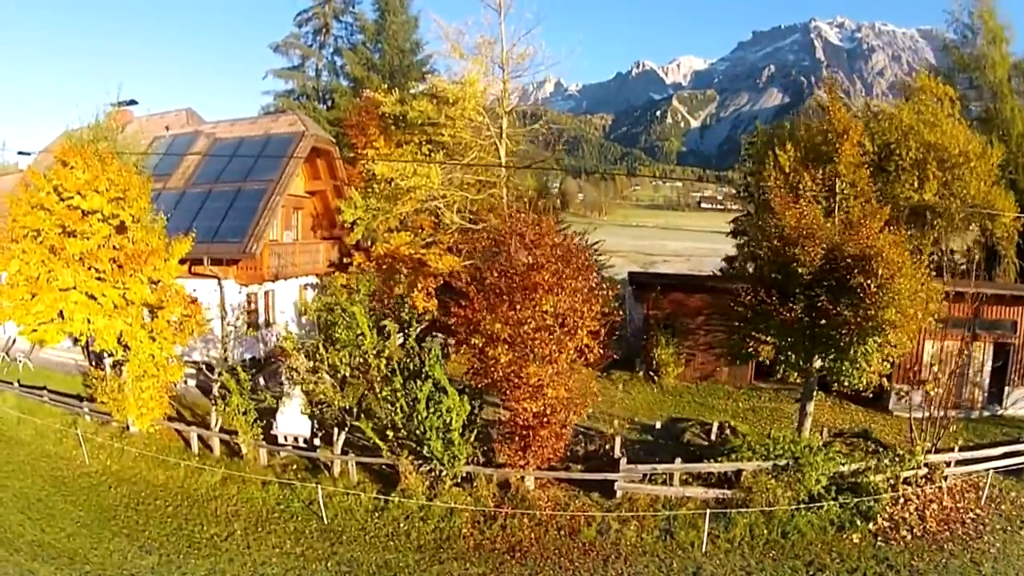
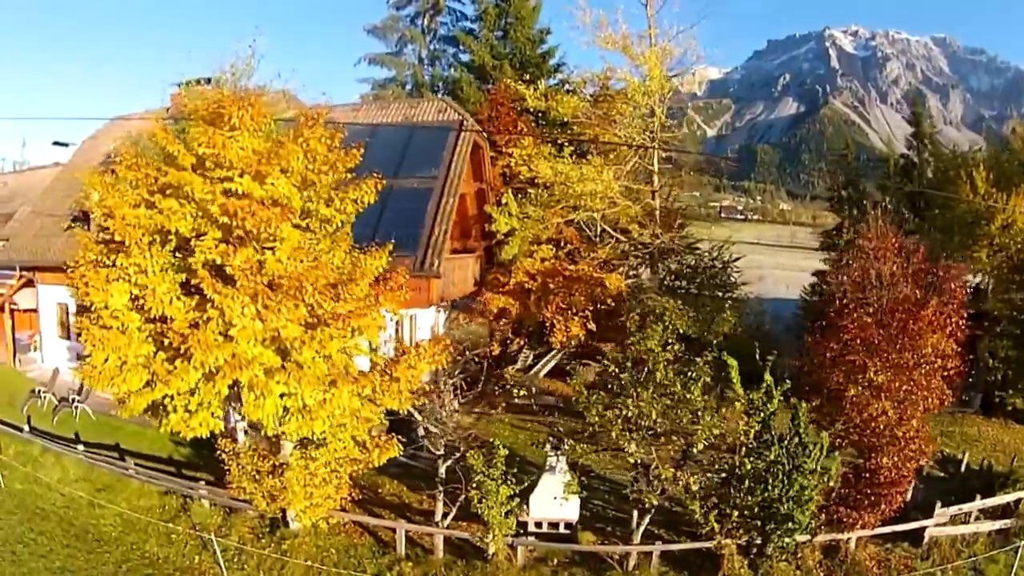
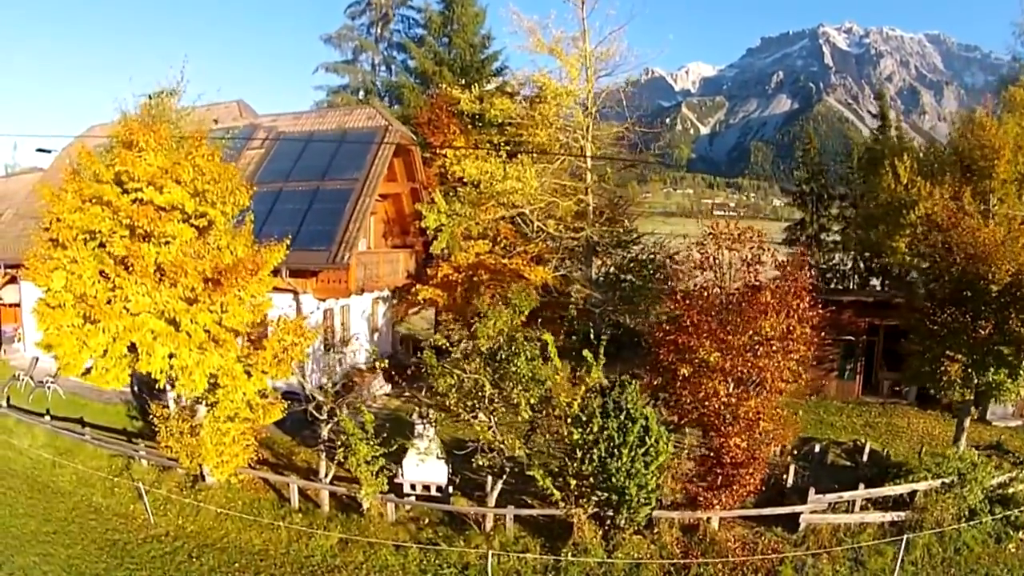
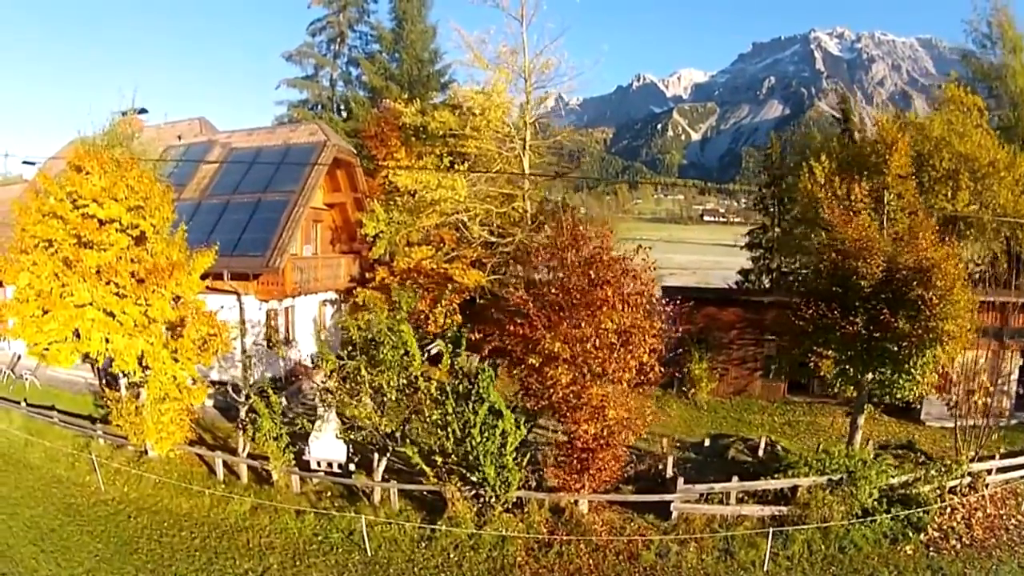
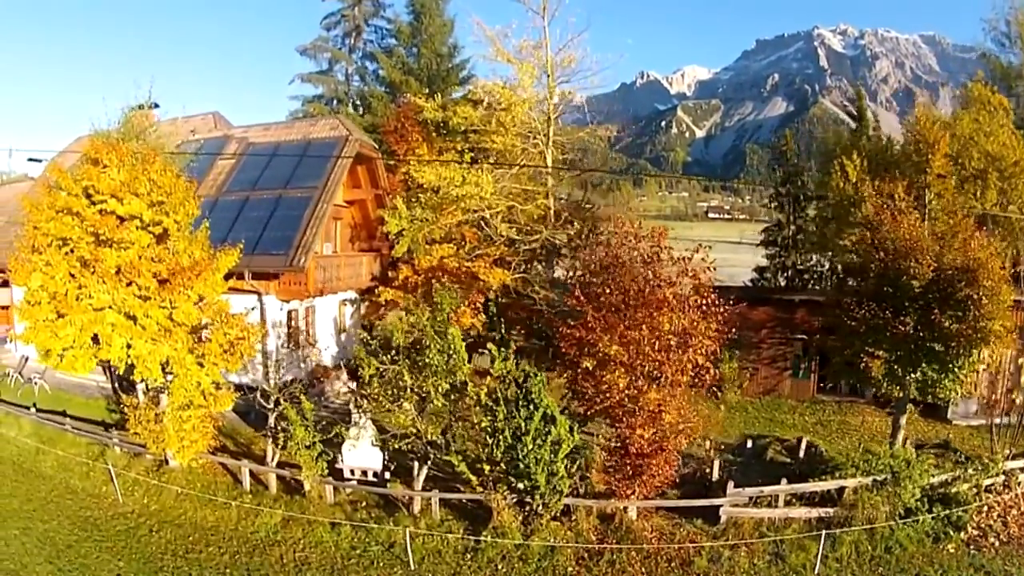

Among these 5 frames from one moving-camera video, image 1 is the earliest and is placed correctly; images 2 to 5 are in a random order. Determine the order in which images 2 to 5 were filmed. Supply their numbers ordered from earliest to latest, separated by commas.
4, 5, 3, 2
